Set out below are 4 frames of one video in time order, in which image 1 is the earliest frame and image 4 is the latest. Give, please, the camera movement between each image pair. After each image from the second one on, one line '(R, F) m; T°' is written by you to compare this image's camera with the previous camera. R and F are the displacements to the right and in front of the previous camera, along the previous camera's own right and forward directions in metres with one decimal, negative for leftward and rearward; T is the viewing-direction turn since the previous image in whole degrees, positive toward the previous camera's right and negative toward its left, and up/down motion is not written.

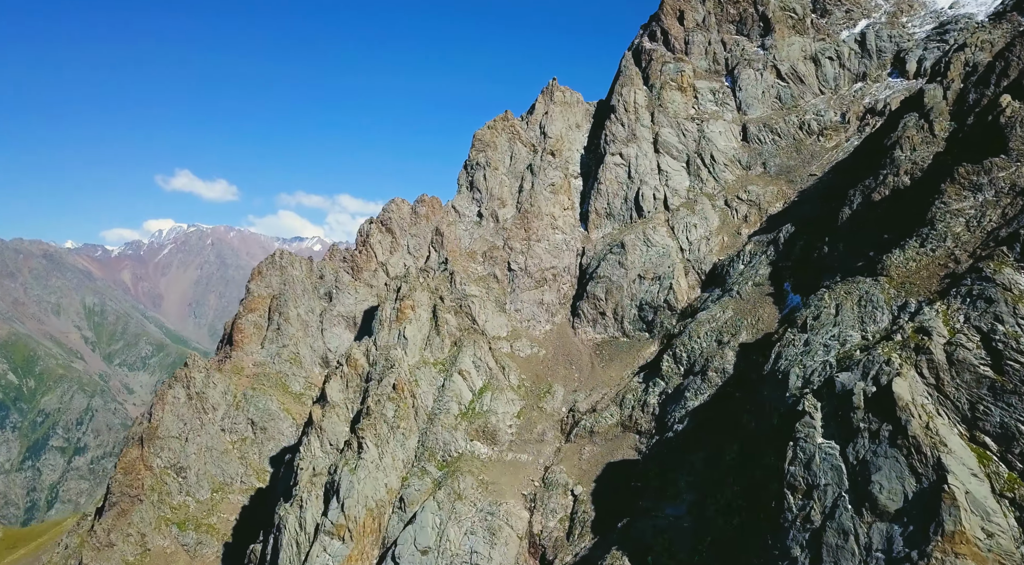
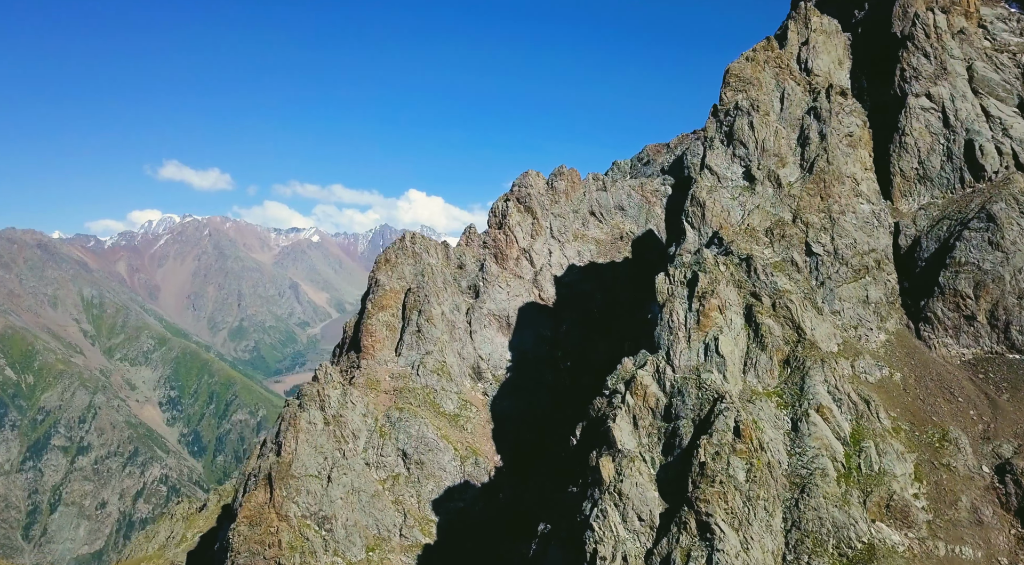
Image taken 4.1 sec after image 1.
(-33.7, +36.5) m; +1°
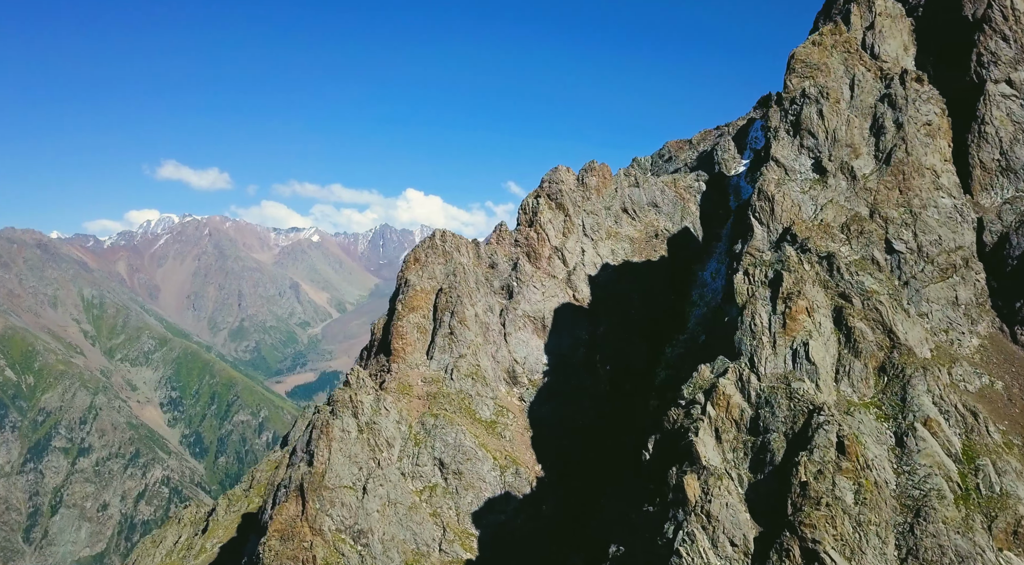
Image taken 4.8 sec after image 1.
(-5.9, +6.5) m; 0°
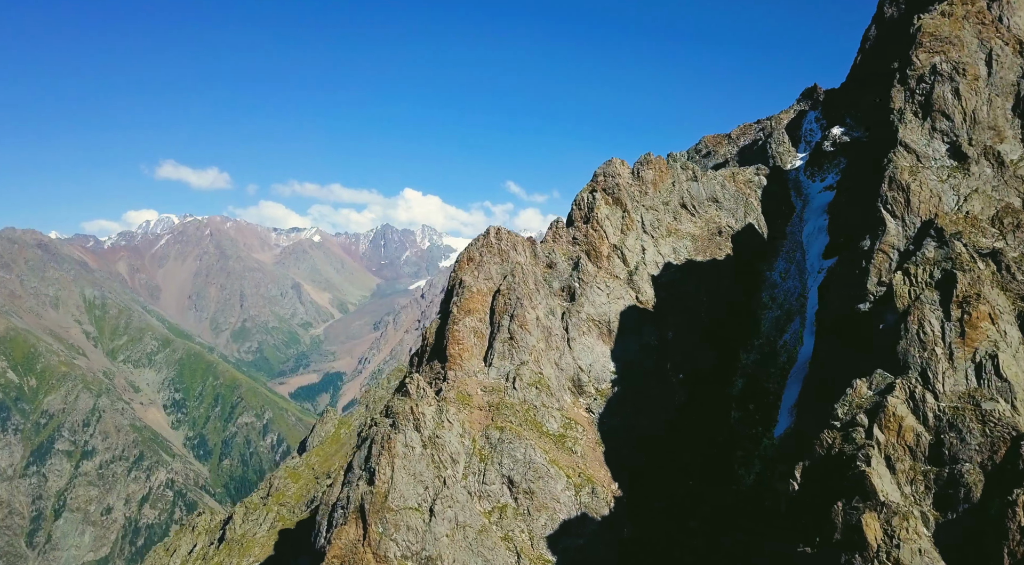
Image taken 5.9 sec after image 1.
(-9.5, +10.3) m; 0°
